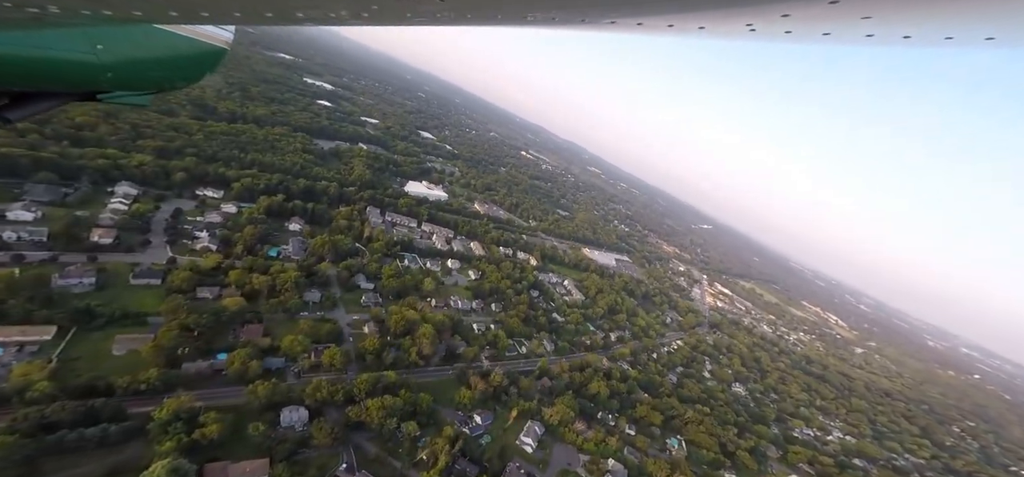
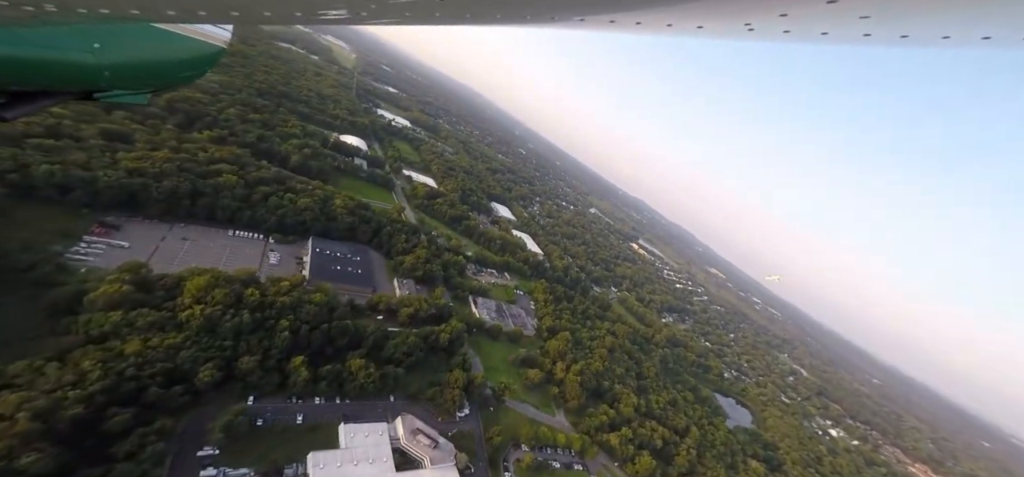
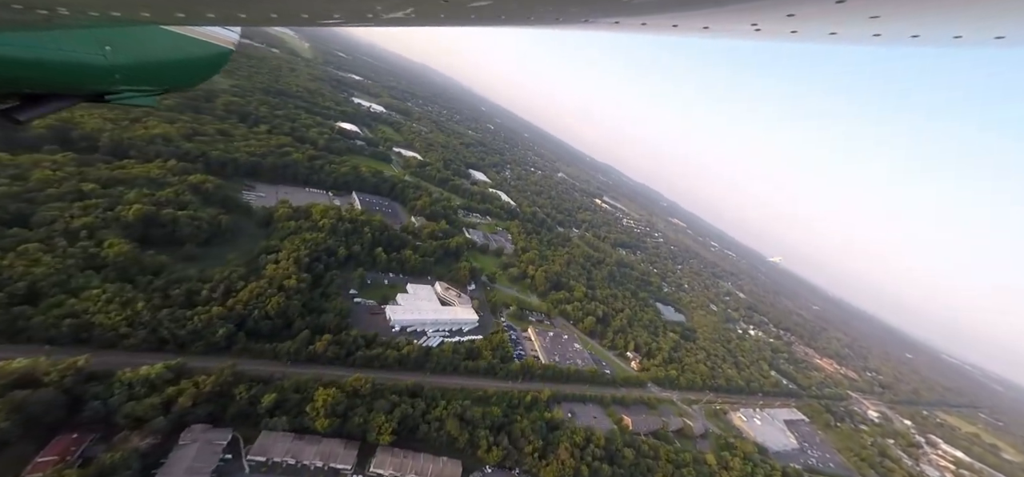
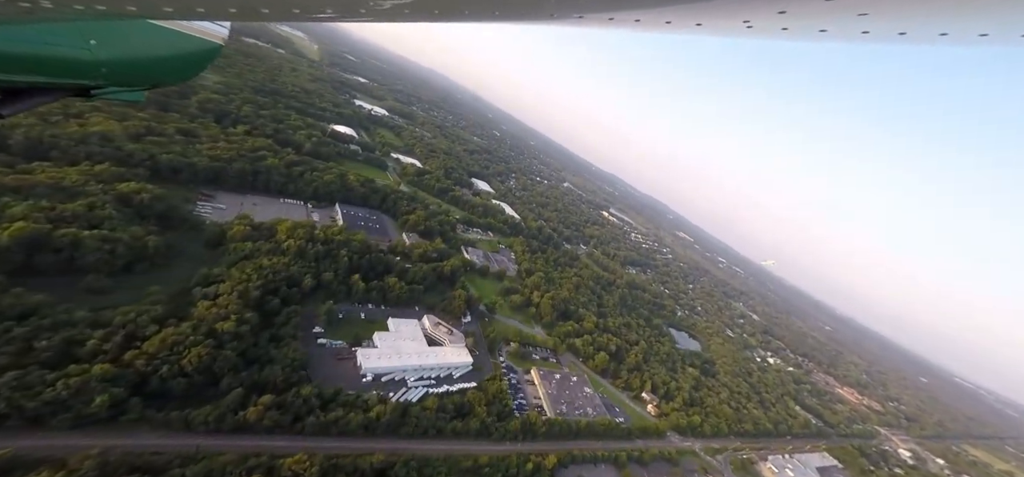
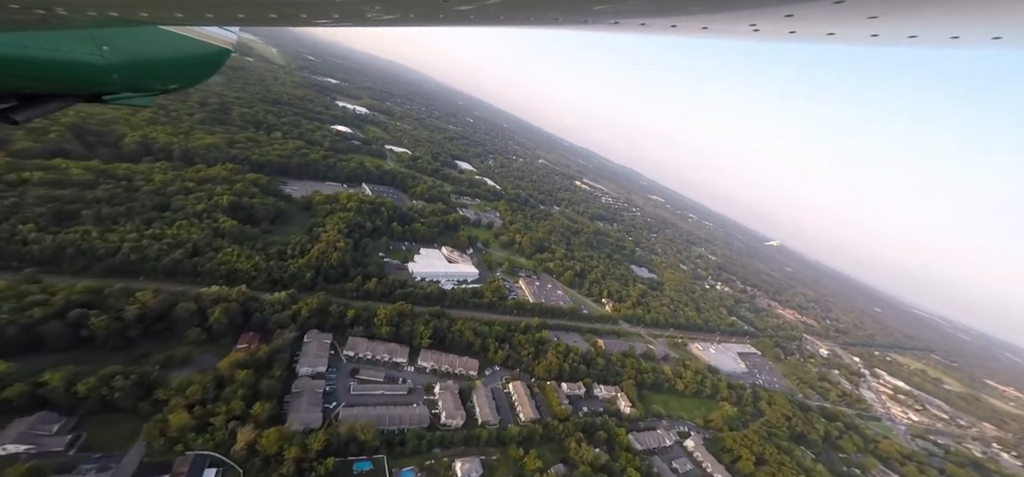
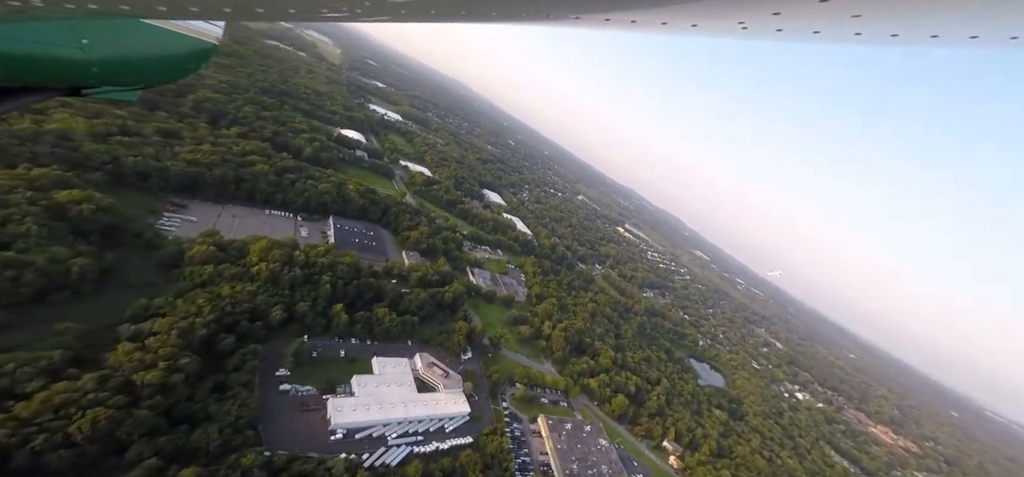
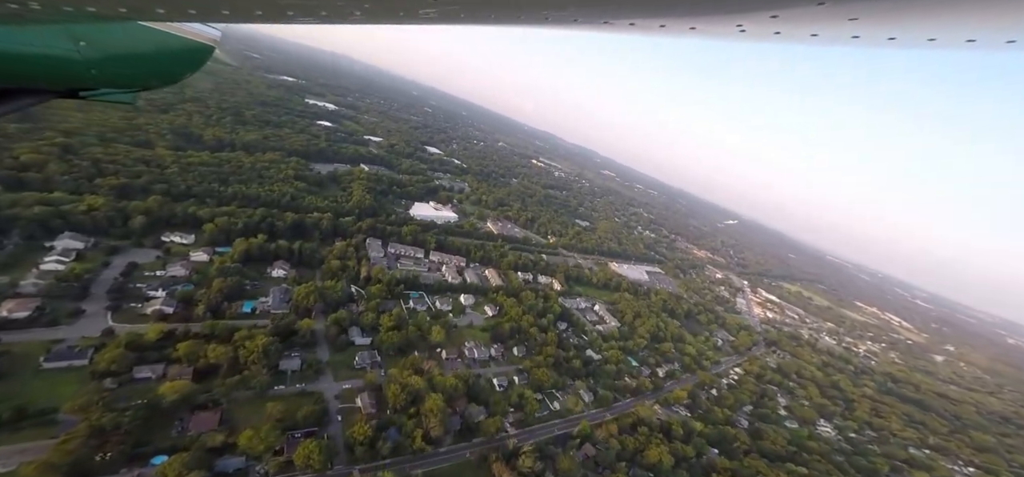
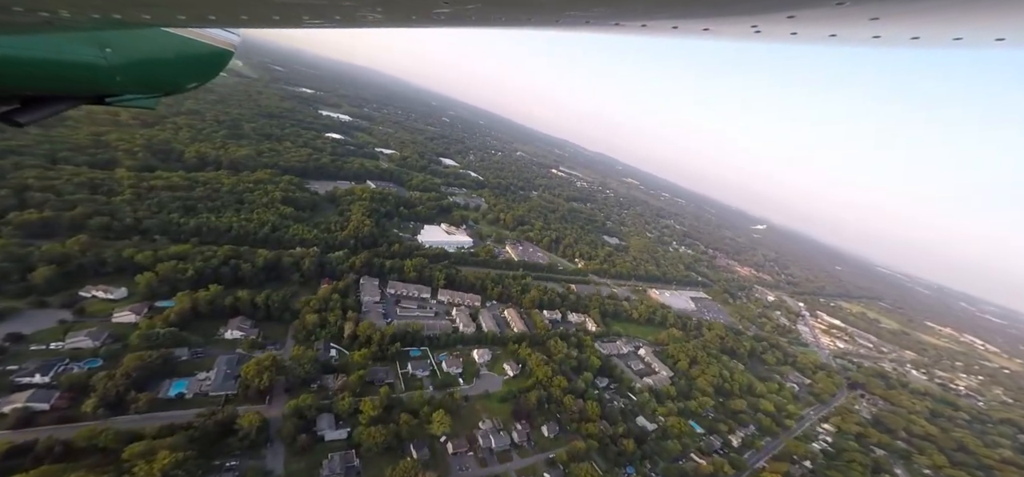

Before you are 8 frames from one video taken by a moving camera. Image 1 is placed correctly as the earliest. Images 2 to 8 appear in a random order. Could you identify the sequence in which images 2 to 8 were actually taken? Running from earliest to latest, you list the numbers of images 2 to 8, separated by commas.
7, 8, 5, 3, 4, 6, 2
